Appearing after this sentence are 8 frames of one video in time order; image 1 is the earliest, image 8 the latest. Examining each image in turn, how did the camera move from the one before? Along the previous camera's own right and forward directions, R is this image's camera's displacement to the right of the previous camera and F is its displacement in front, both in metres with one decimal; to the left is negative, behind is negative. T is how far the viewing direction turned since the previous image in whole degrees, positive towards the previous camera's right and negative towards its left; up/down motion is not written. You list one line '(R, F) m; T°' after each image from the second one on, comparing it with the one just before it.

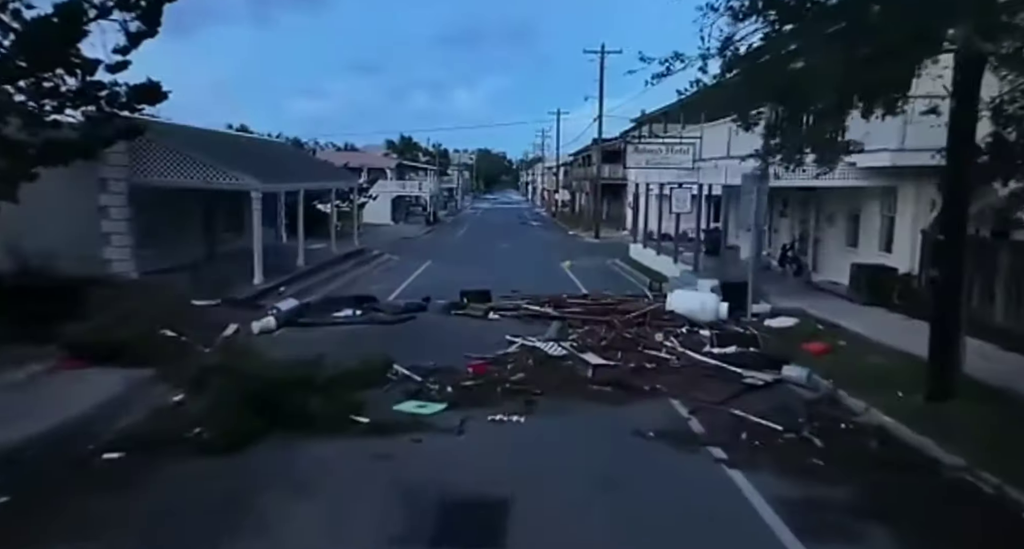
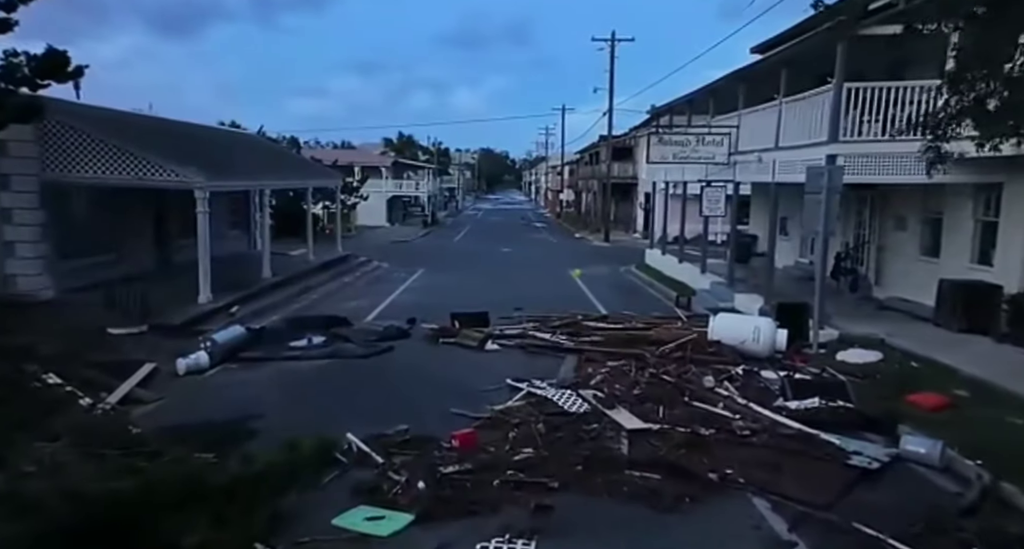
(0.0, +3.2) m; 0°
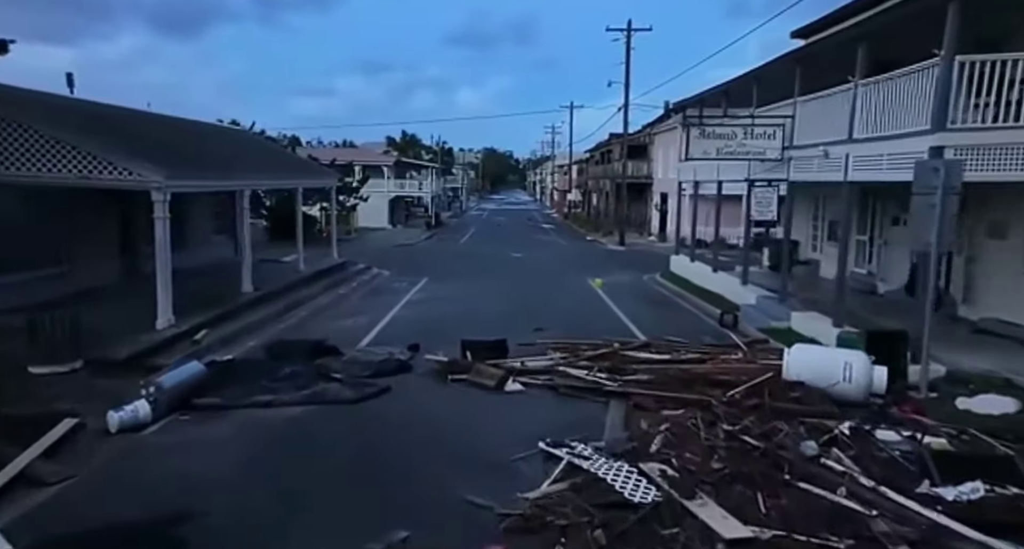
(-0.3, +2.5) m; 0°
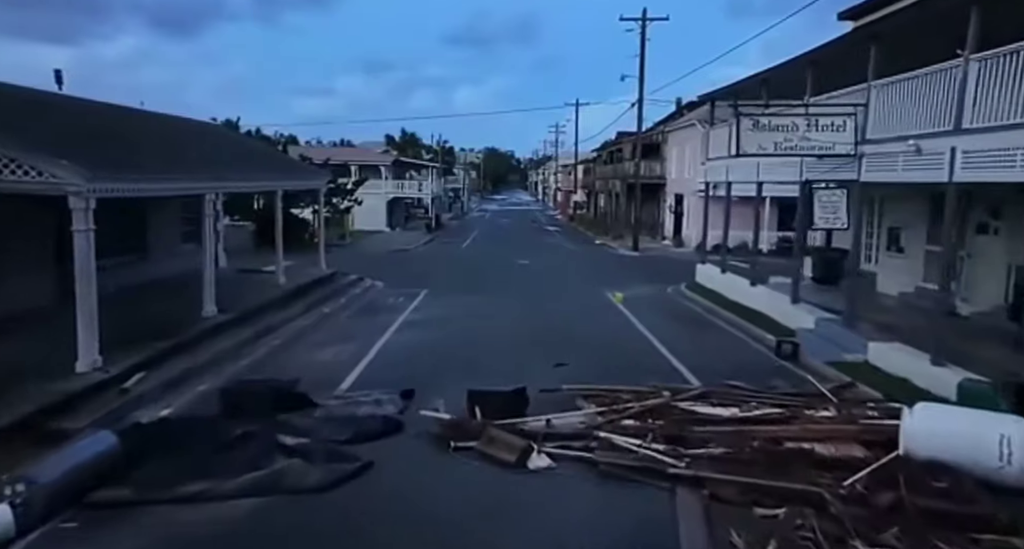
(-0.3, +2.7) m; 0°
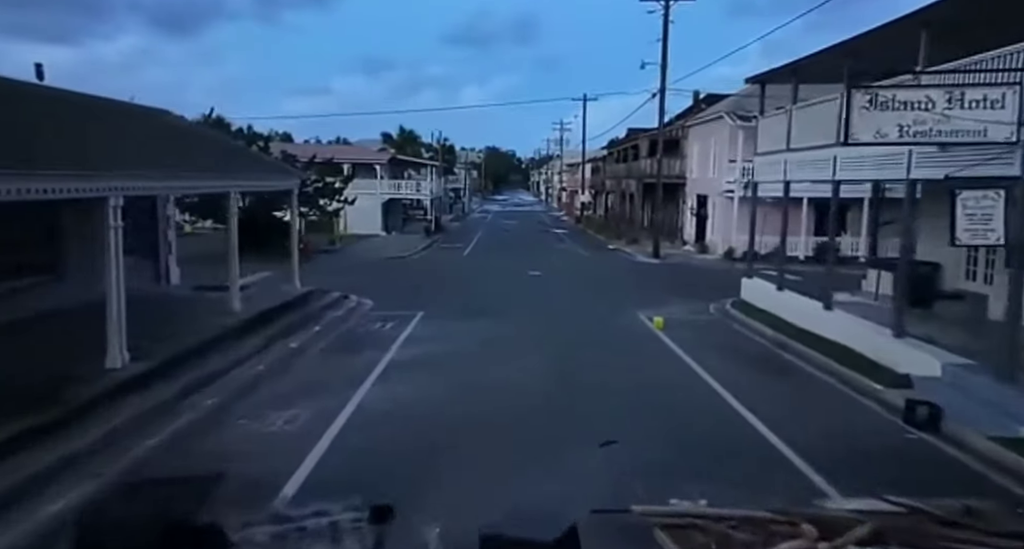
(-0.3, +3.8) m; 0°
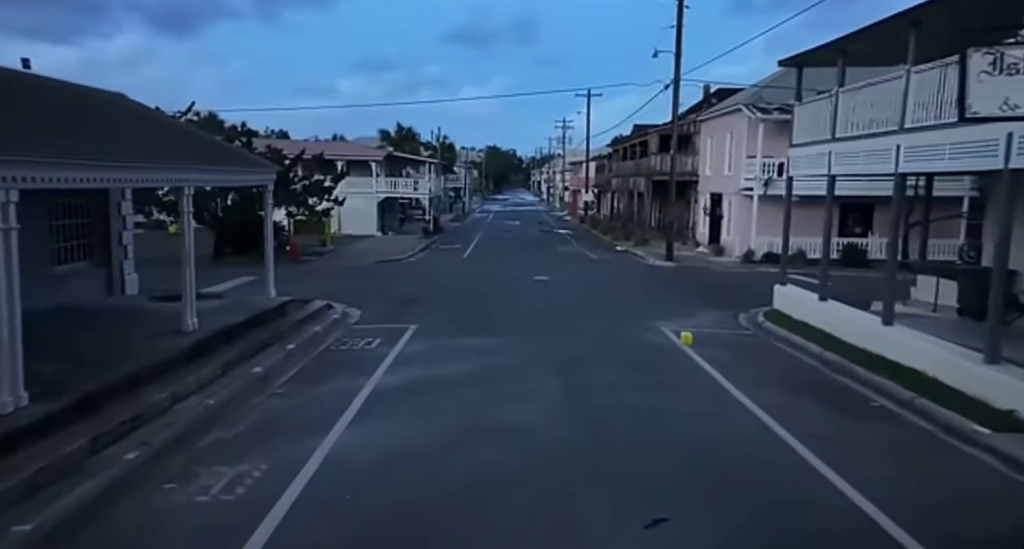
(-0.1, +2.3) m; 0°
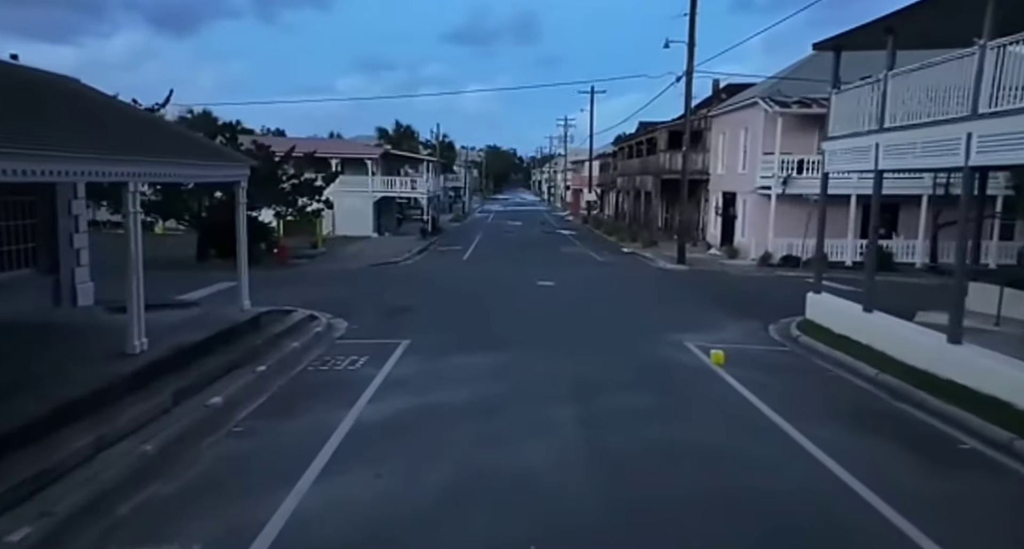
(-0.1, +1.9) m; 0°
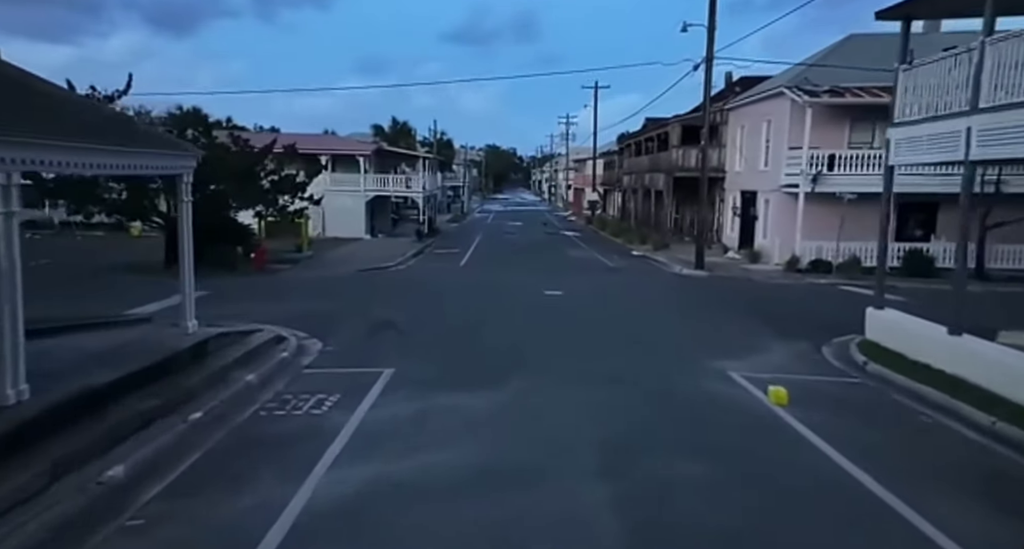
(-0.1, +2.7) m; 0°
